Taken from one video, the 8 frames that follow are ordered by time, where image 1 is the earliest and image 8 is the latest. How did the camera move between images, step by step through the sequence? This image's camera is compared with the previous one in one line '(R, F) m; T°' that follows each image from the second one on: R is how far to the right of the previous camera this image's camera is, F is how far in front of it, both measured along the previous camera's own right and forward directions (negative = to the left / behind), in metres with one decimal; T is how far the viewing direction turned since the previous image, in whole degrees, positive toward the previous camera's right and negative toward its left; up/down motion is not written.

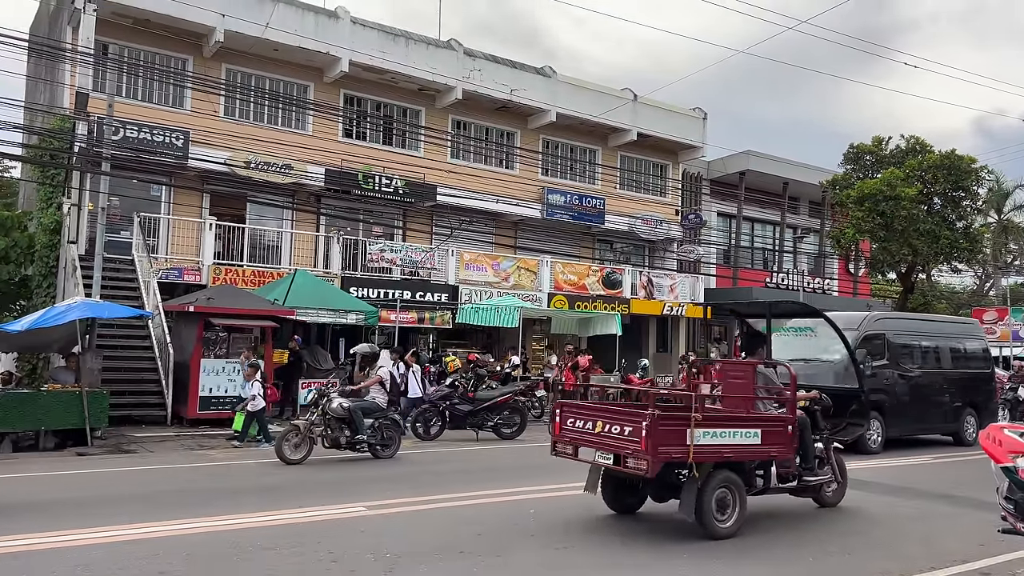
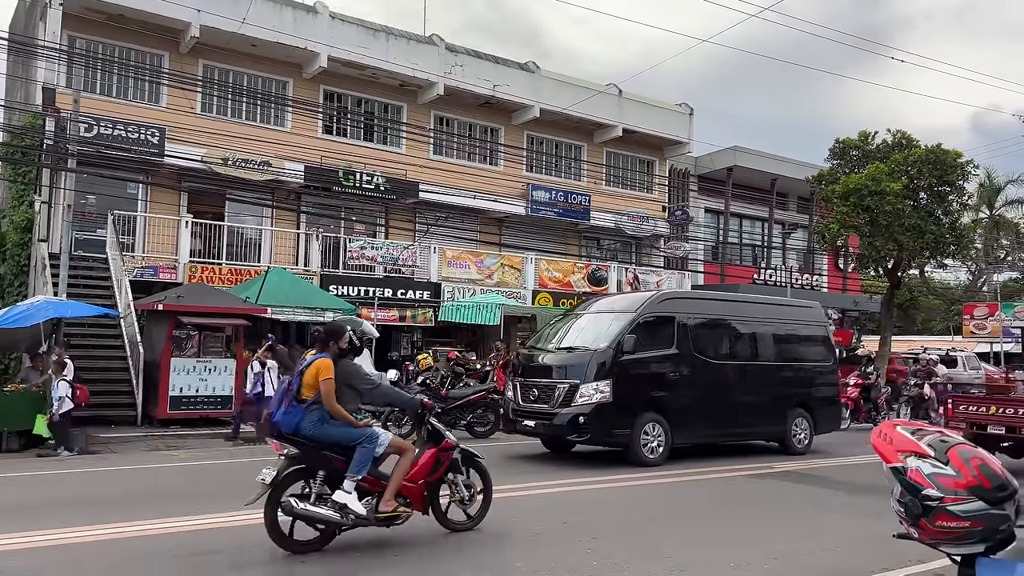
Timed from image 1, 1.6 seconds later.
(+0.4, +0.2) m; 0°
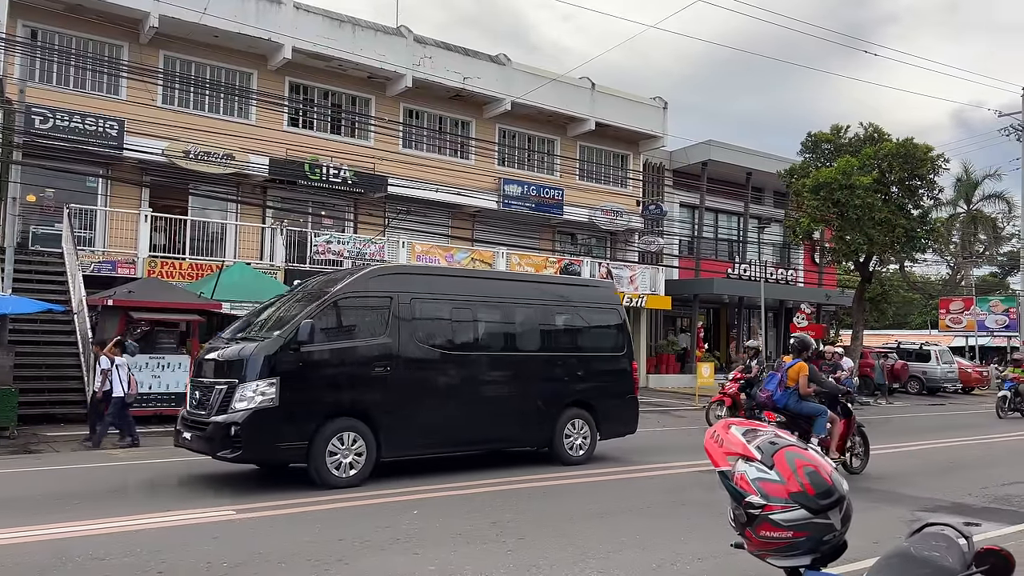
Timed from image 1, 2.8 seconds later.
(+0.4, +0.2) m; +1°
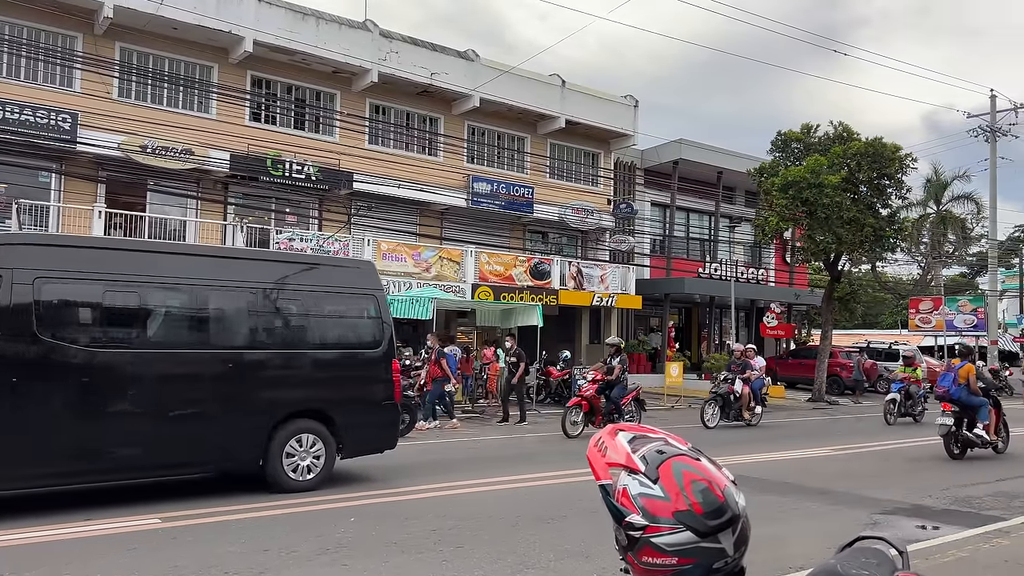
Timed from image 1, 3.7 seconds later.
(+0.3, +0.3) m; +2°
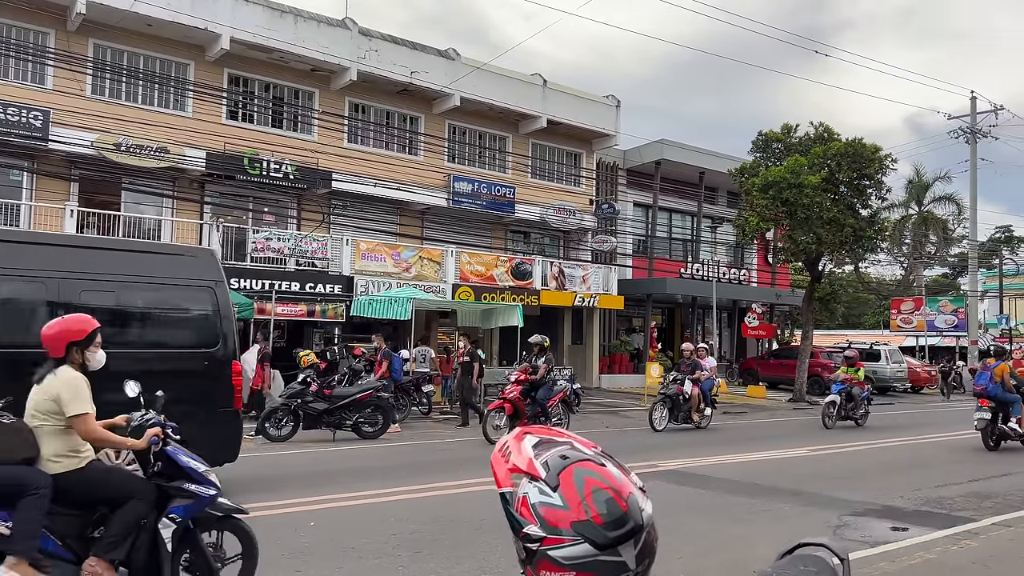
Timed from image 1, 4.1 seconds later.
(+0.2, +0.1) m; +1°
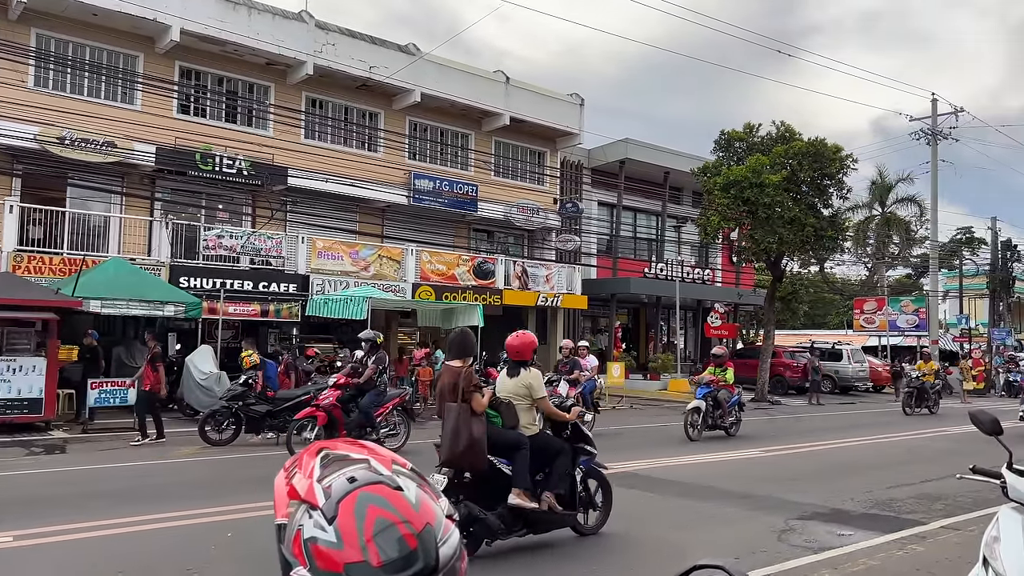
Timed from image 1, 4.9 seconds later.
(+0.3, +0.3) m; +2°
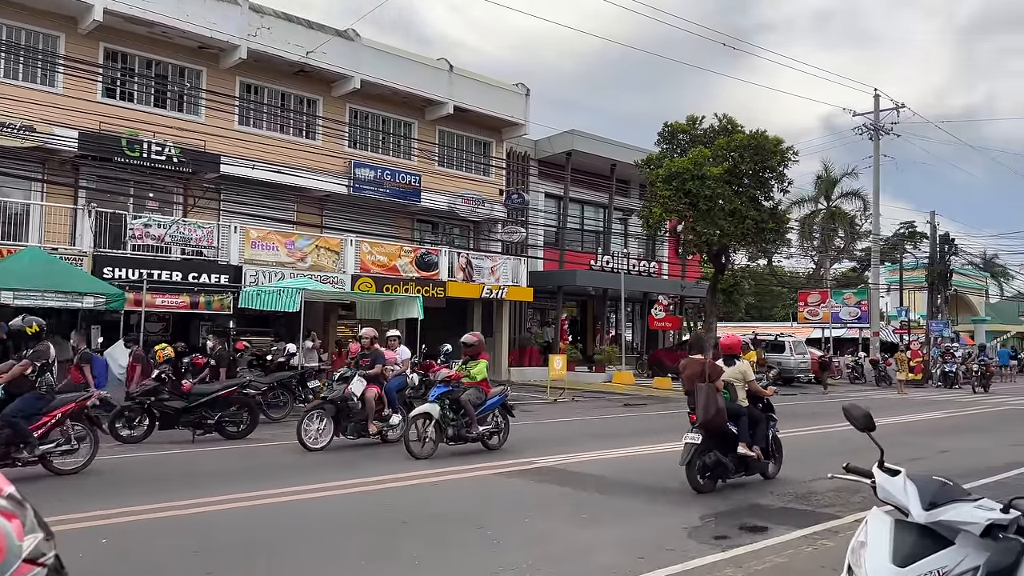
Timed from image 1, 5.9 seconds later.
(+0.4, +0.3) m; +3°
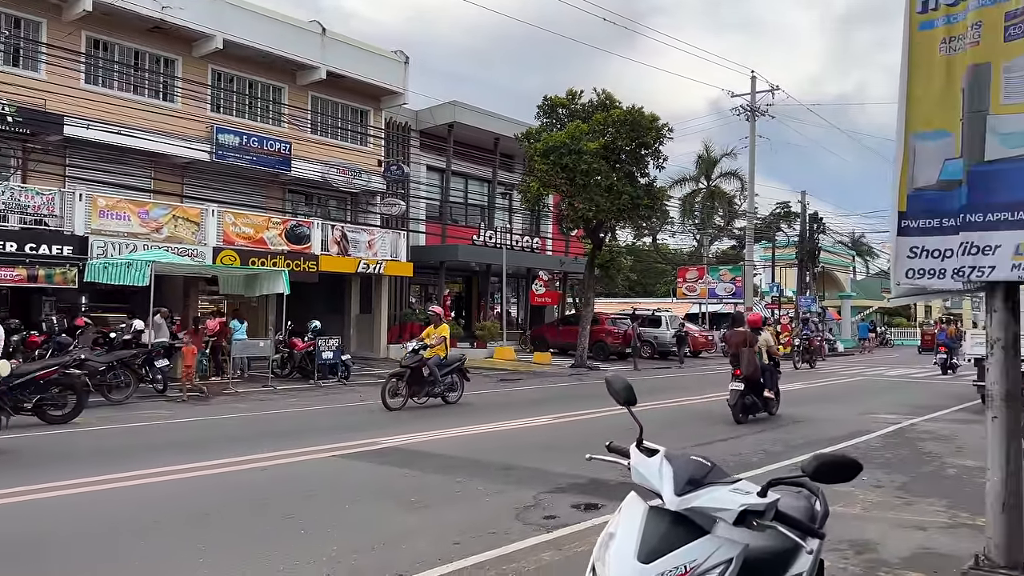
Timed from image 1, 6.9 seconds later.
(+0.5, +0.4) m; +7°
